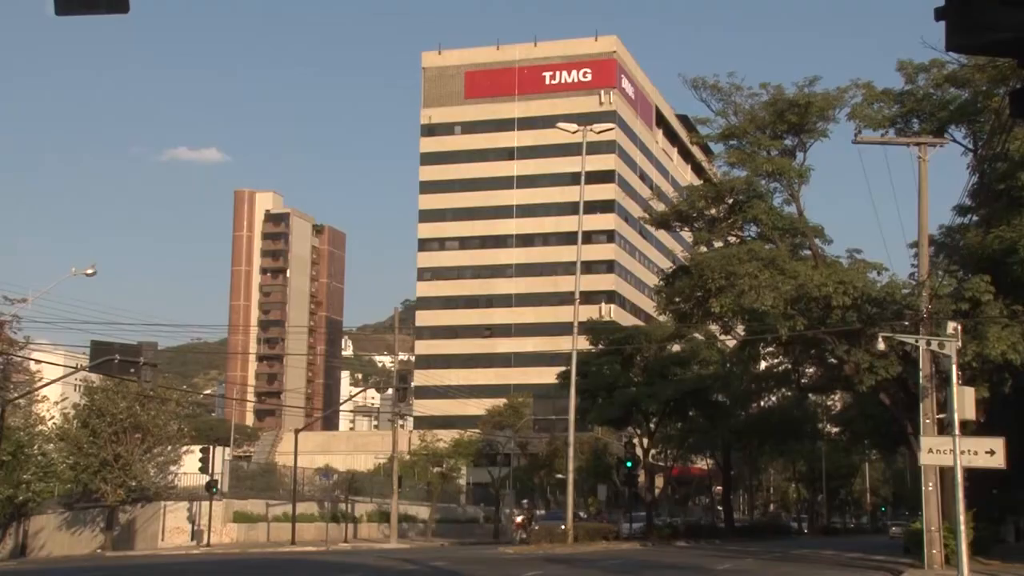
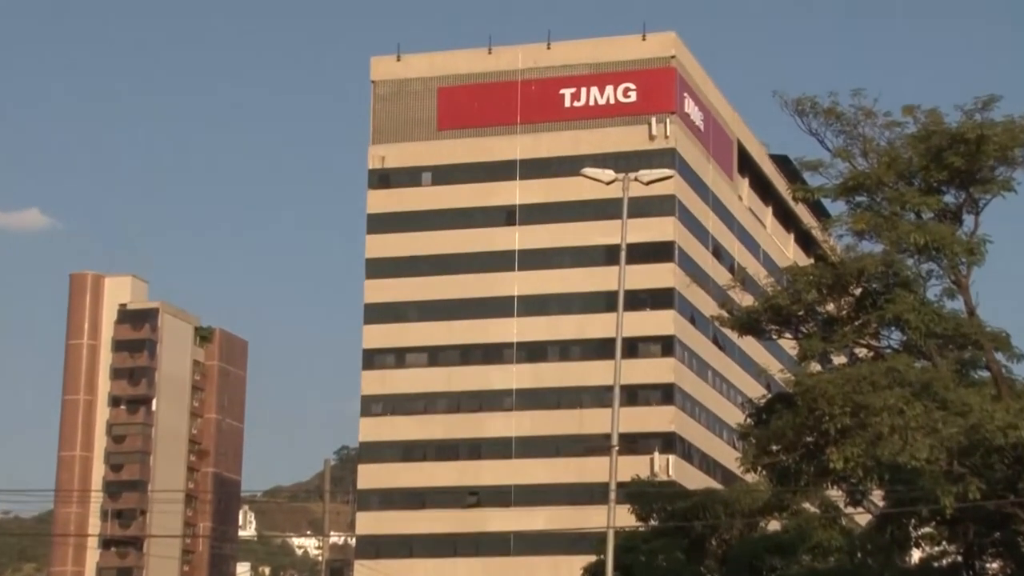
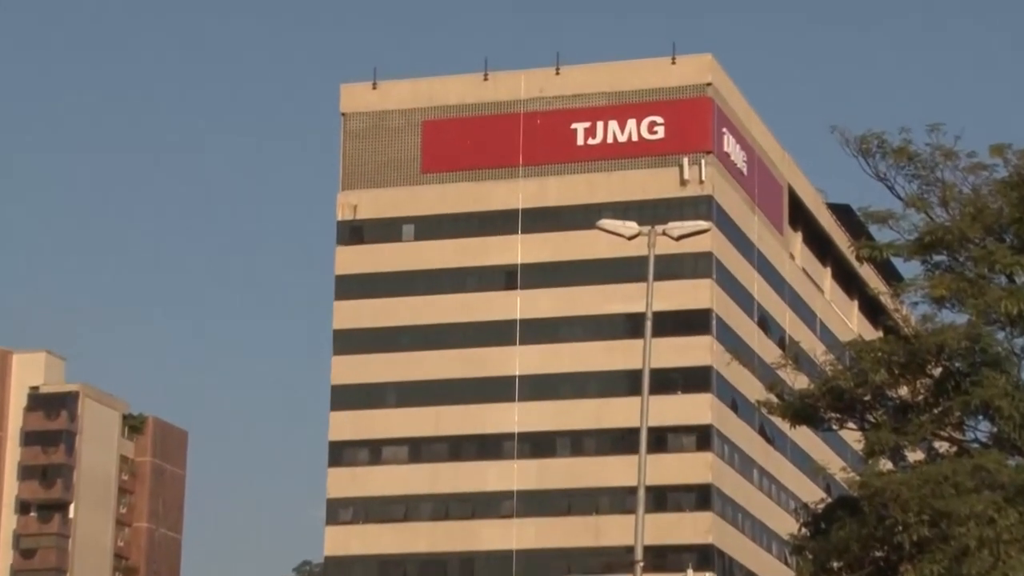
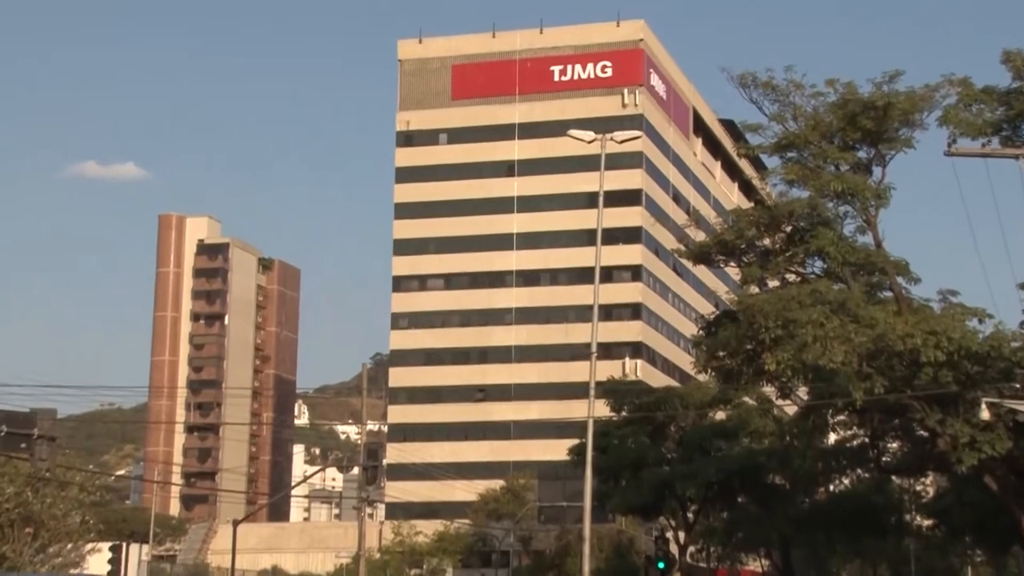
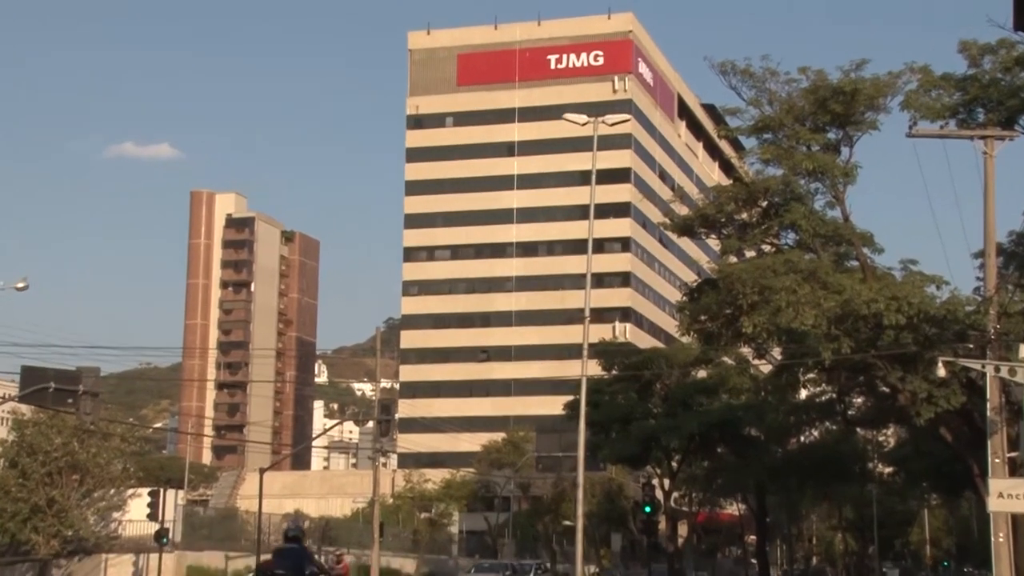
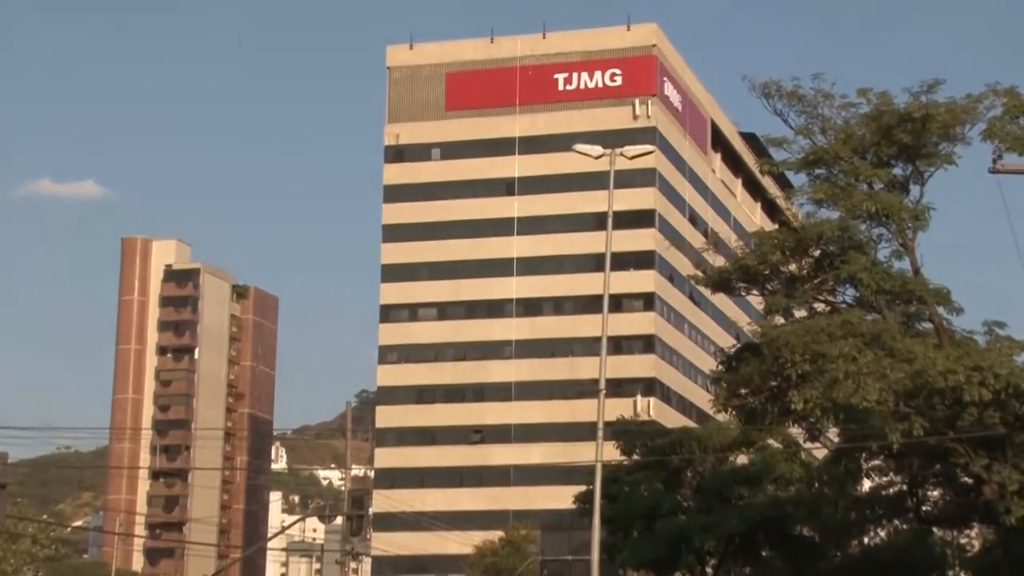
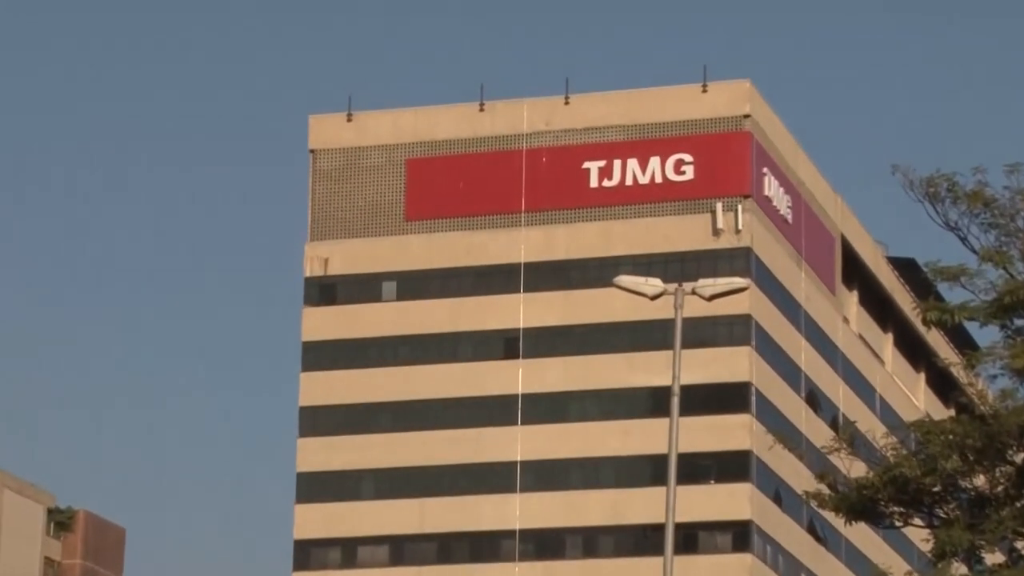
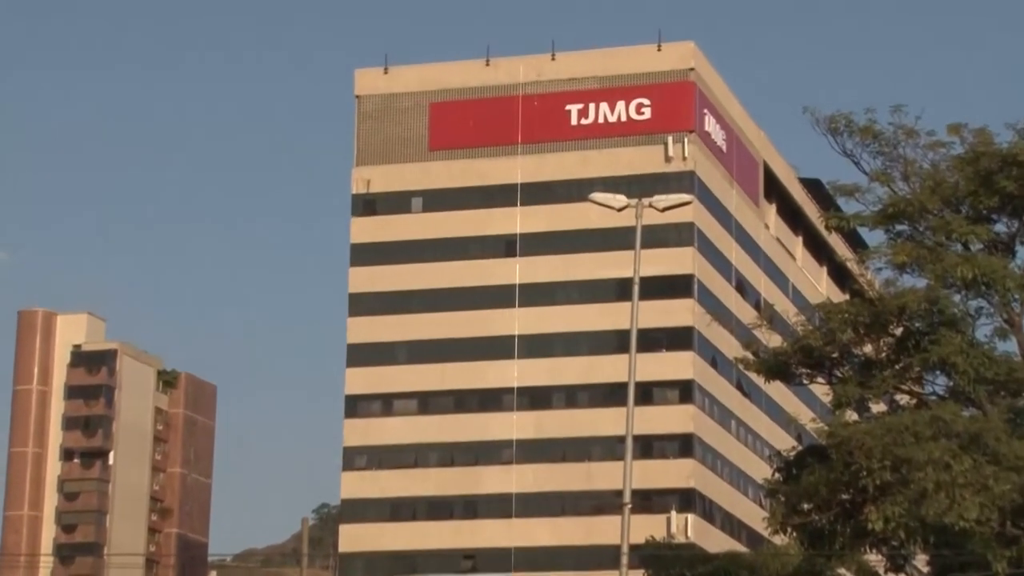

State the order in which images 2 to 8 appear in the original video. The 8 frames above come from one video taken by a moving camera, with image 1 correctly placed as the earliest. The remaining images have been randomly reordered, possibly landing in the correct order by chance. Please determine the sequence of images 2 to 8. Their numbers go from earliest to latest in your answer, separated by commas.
5, 4, 6, 2, 8, 3, 7
